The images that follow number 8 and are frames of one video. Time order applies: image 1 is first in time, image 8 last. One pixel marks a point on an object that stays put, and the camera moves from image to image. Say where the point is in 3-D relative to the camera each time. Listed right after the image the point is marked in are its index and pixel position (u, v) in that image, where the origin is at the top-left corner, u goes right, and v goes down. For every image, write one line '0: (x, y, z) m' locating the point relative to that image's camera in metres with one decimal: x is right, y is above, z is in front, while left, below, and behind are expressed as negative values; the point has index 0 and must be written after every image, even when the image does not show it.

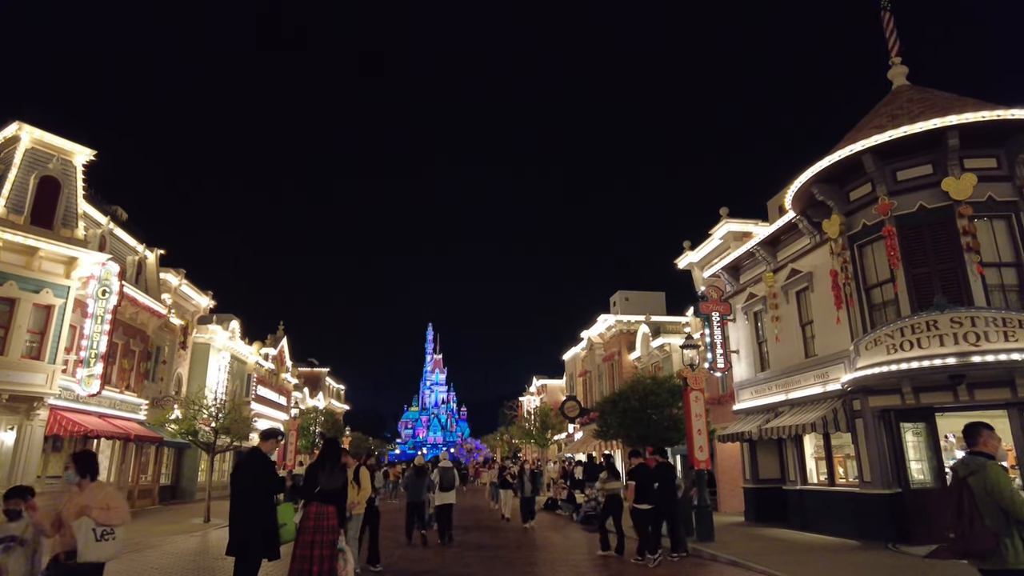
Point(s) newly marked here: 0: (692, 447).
0: (+4.1, -3.6, +14.7) m
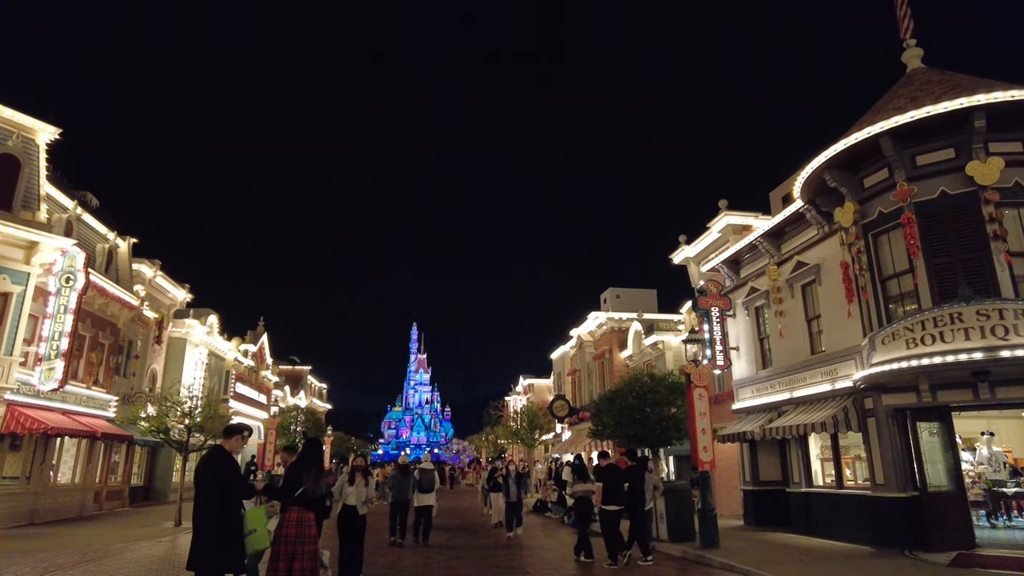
0: (+4.0, -3.4, +13.8) m
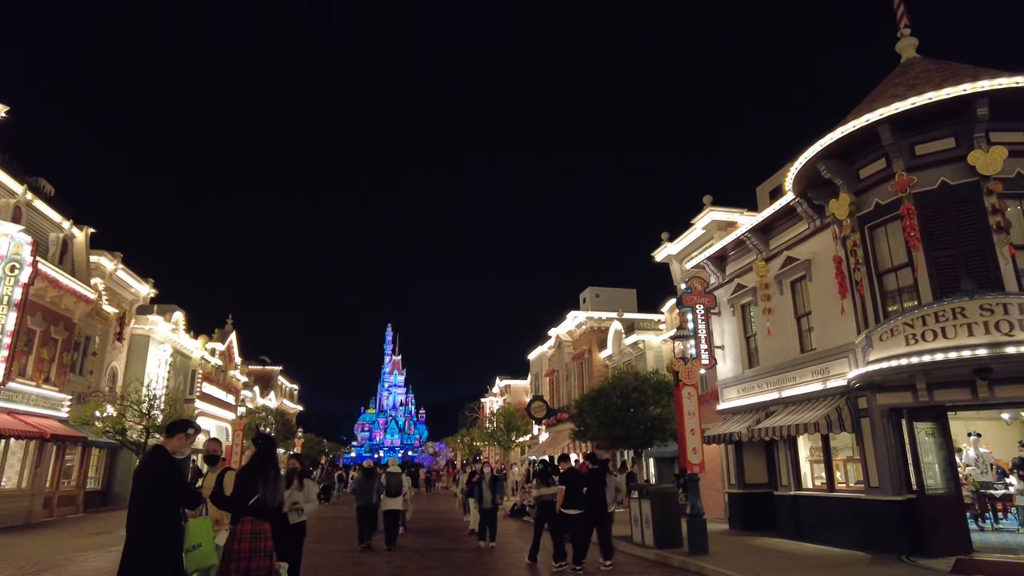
0: (+3.6, -3.3, +13.2) m
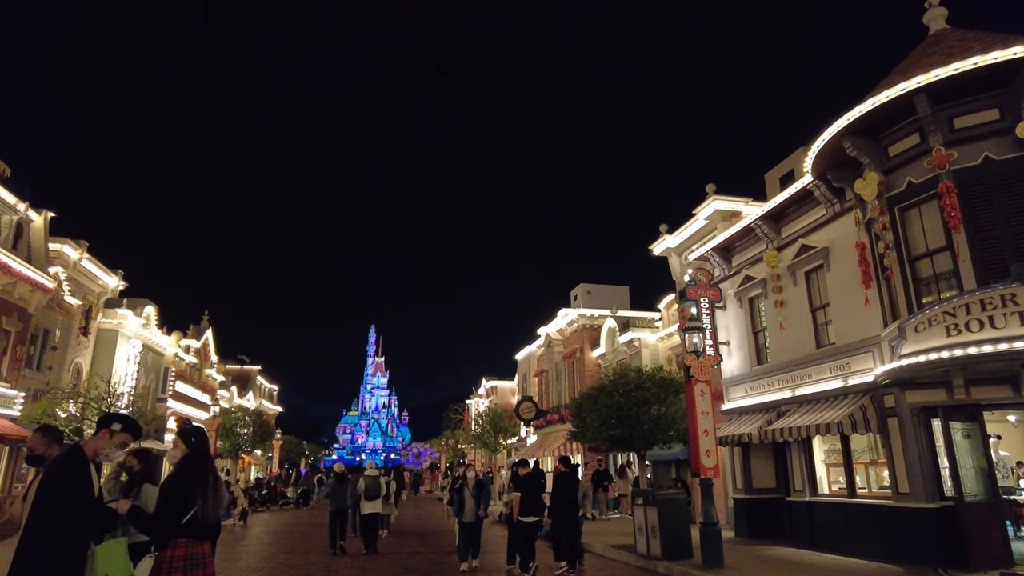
0: (+3.5, -3.1, +12.0) m
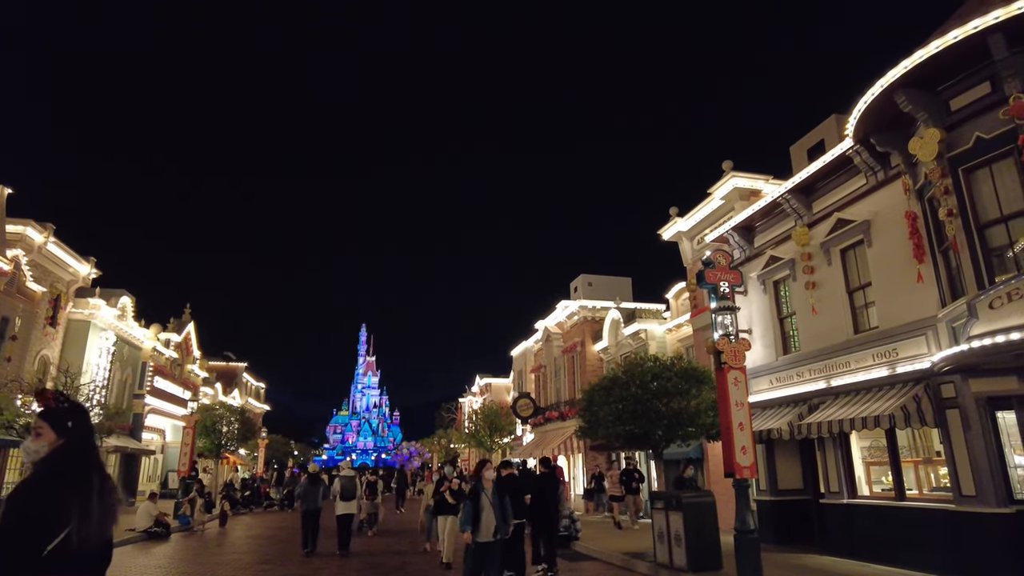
0: (+3.6, -2.6, +10.5) m
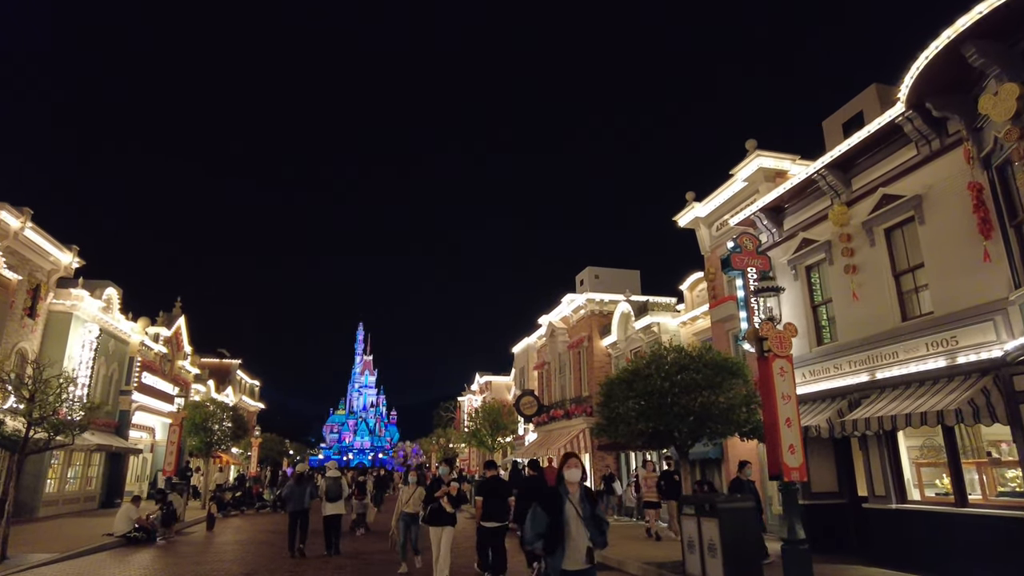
0: (+3.8, -2.3, +9.3) m
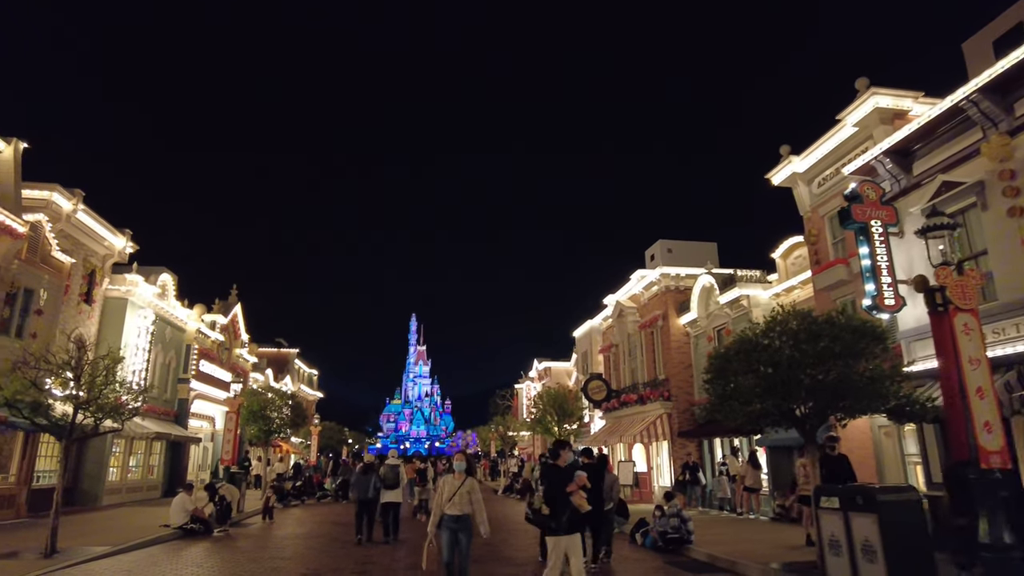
0: (+5.1, -1.5, +7.2) m
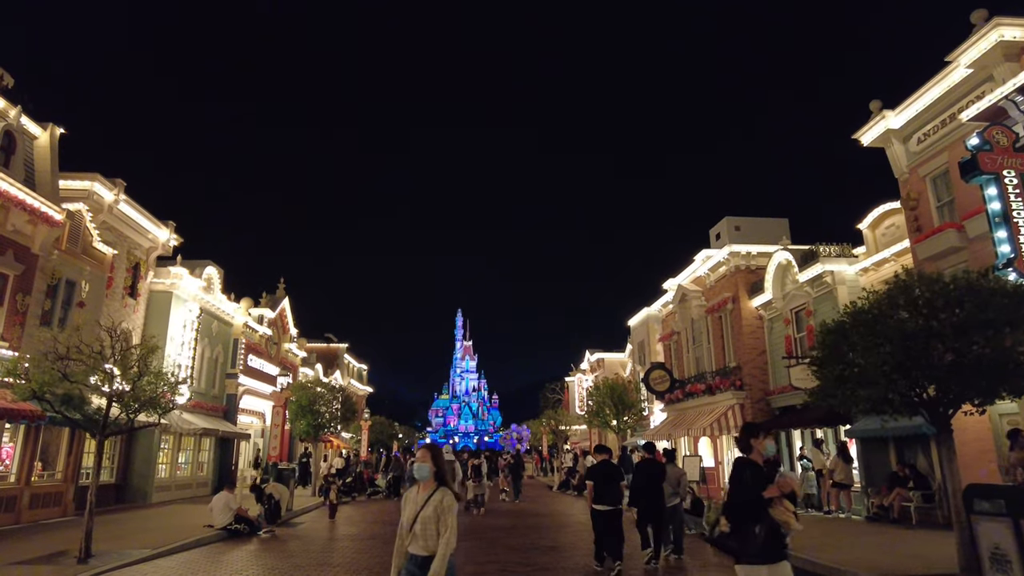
0: (+5.9, -1.0, +5.3) m
